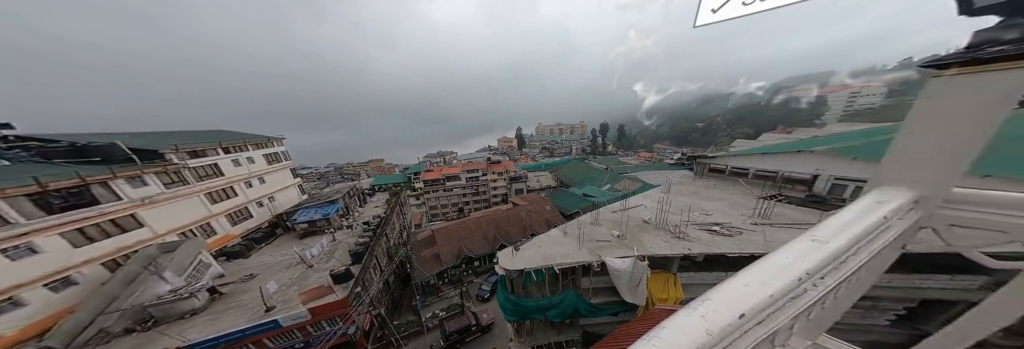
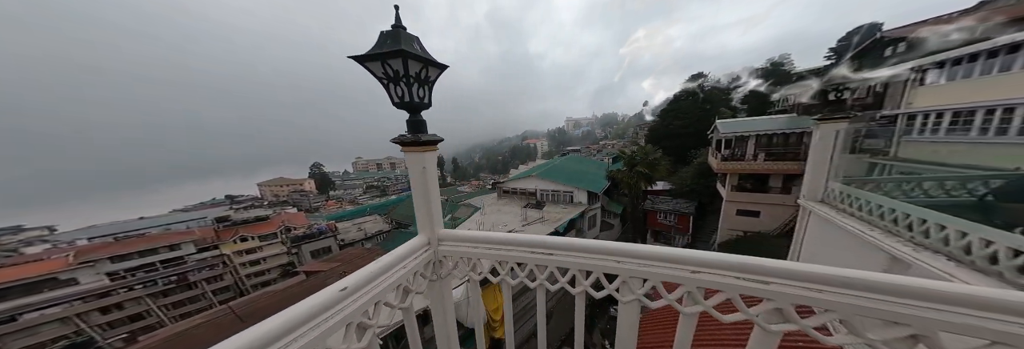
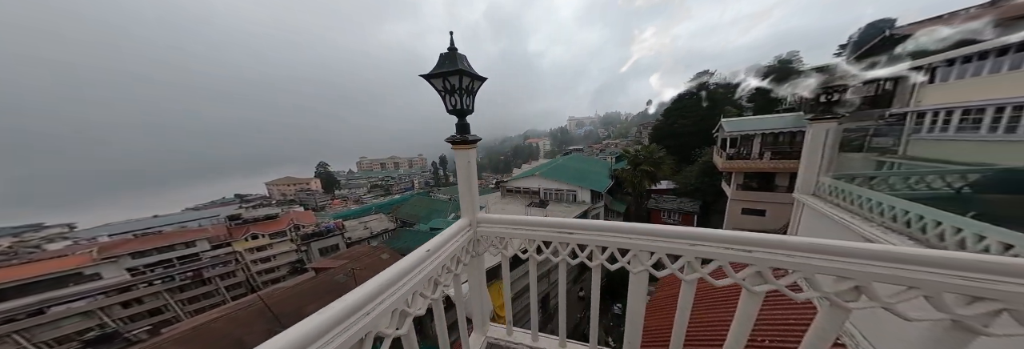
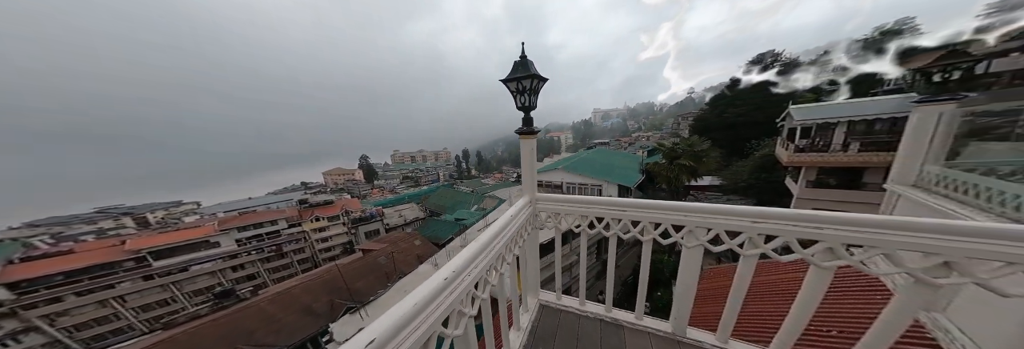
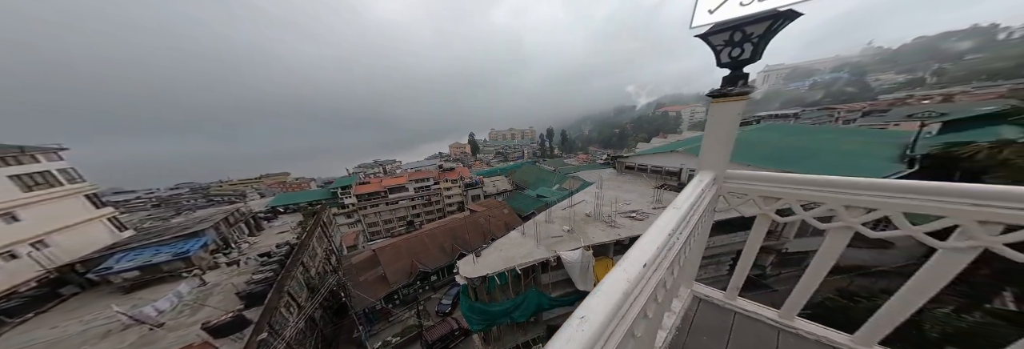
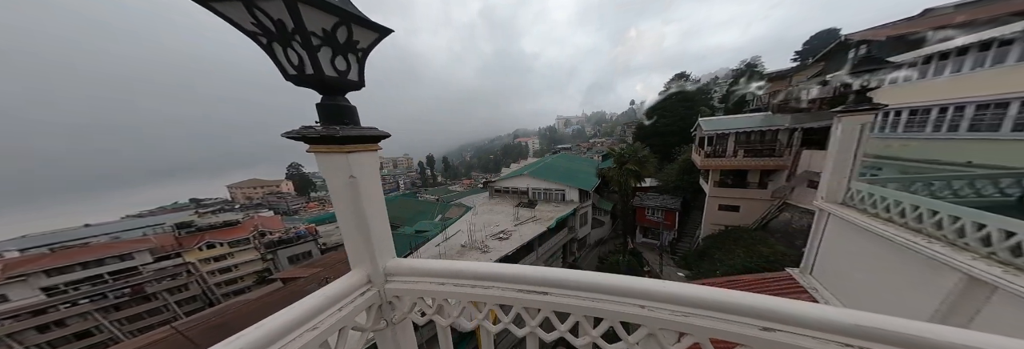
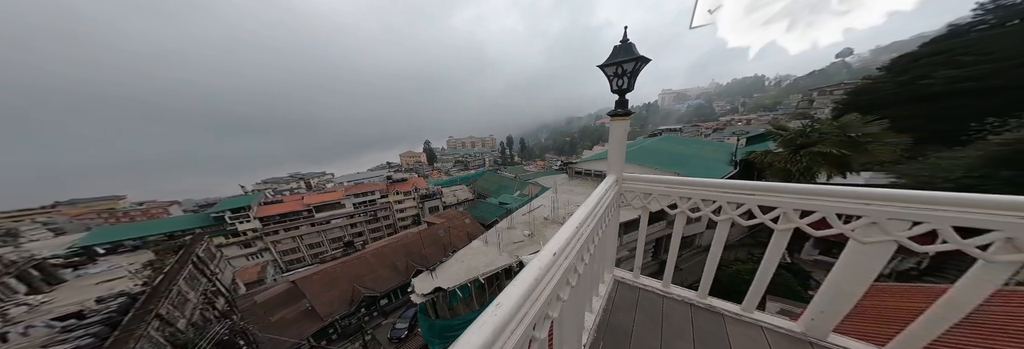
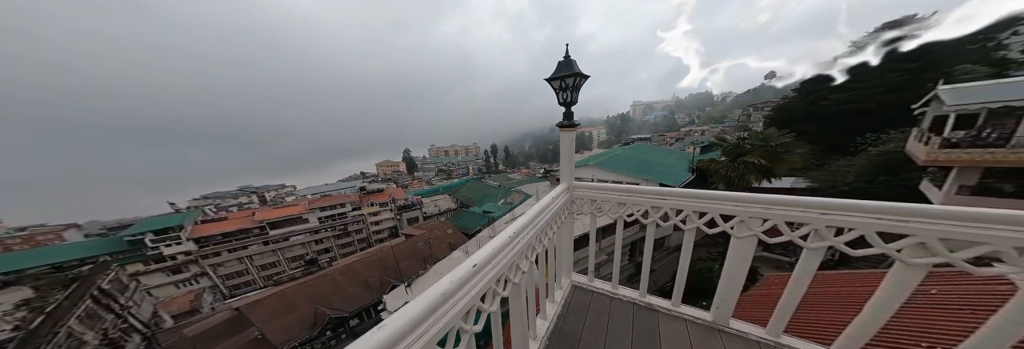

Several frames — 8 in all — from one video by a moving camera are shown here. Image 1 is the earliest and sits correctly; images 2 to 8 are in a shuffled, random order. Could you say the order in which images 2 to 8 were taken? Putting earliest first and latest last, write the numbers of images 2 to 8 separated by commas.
5, 7, 8, 4, 3, 2, 6
